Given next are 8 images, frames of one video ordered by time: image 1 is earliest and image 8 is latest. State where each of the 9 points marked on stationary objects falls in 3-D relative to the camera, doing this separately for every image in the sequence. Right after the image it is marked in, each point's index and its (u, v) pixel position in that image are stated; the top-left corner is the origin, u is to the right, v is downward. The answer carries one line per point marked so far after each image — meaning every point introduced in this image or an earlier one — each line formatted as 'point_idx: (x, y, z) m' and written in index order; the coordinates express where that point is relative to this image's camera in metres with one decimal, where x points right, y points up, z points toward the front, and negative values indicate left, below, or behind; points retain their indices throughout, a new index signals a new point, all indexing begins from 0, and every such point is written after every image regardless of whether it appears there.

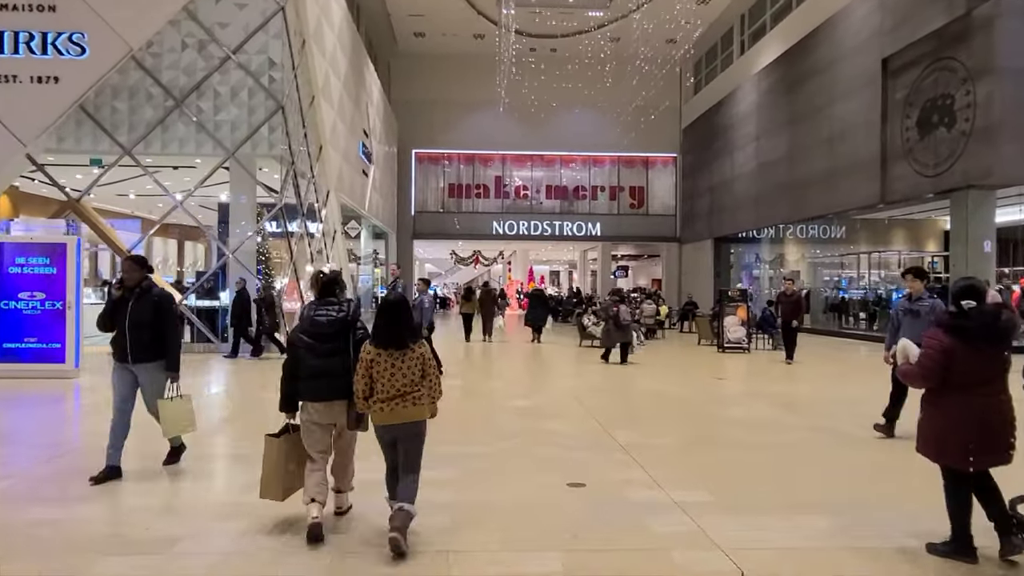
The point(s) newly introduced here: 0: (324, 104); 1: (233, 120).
0: (-4.6, +4.5, +17.5) m
1: (-5.5, +3.3, +14.1) m
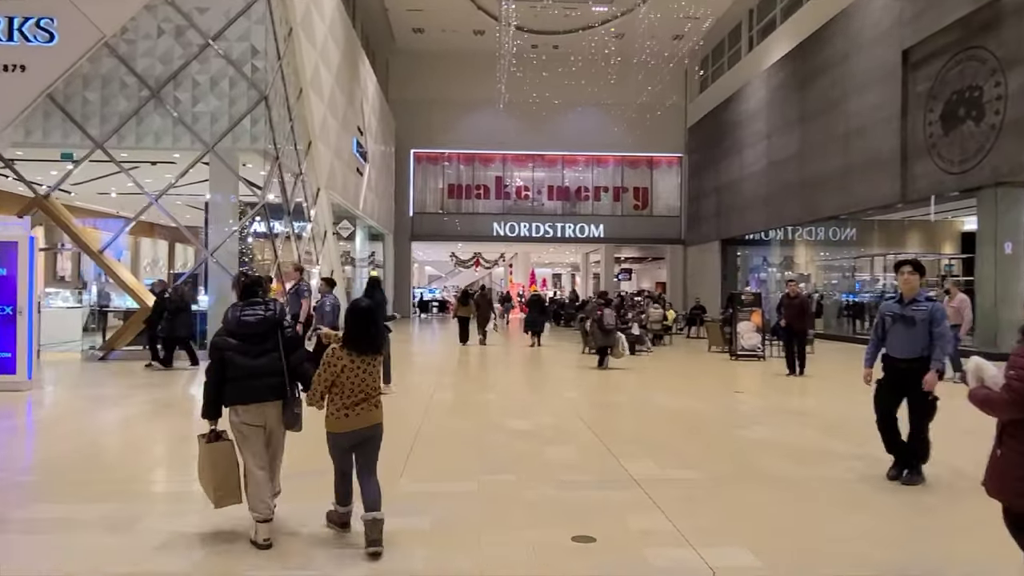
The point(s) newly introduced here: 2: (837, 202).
0: (-4.6, +4.4, +16.6) m
1: (-5.6, +3.3, +13.2) m
2: (+9.0, +2.4, +20.0) m
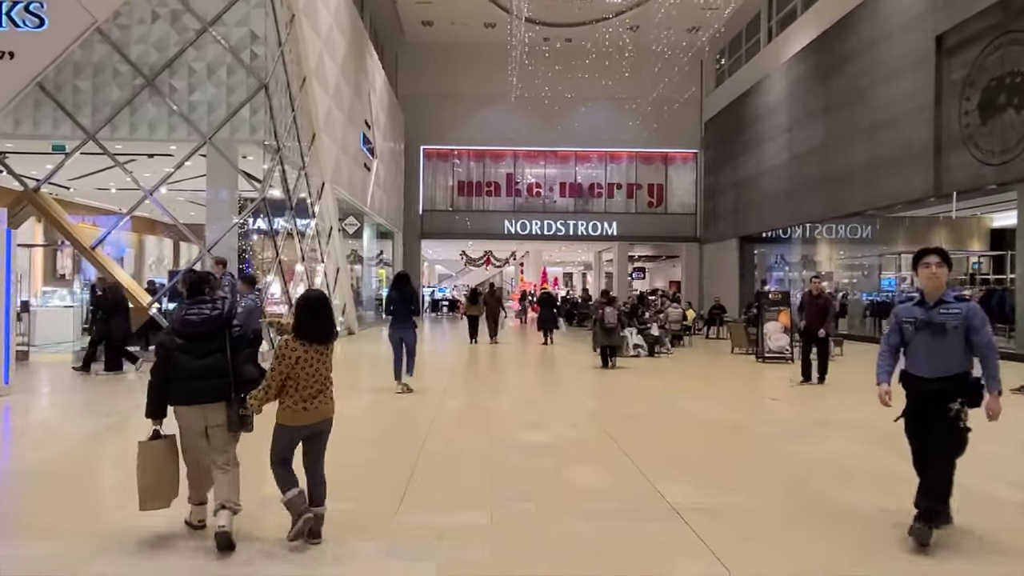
0: (-4.3, +4.5, +15.9) m
1: (-5.3, +3.3, +12.6) m
2: (+9.4, +2.4, +19.1) m
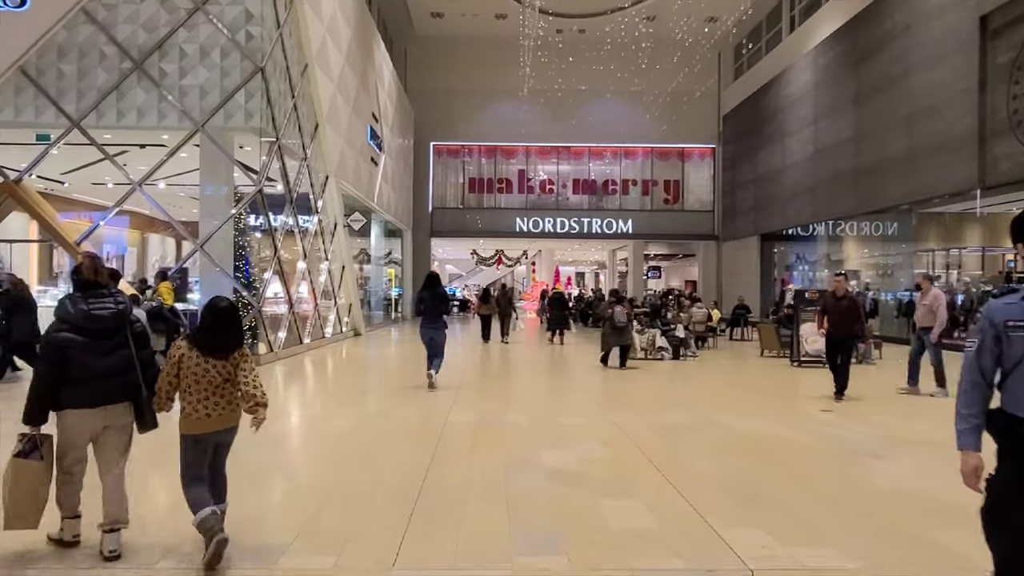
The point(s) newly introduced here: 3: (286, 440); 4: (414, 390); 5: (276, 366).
0: (-4.0, +4.5, +15.0) m
1: (-5.1, +3.3, +11.7) m
2: (+9.7, +2.5, +18.0) m
3: (-2.1, -1.5, +6.8) m
4: (-1.4, -1.5, +10.6) m
5: (-4.0, -1.3, +12.1) m
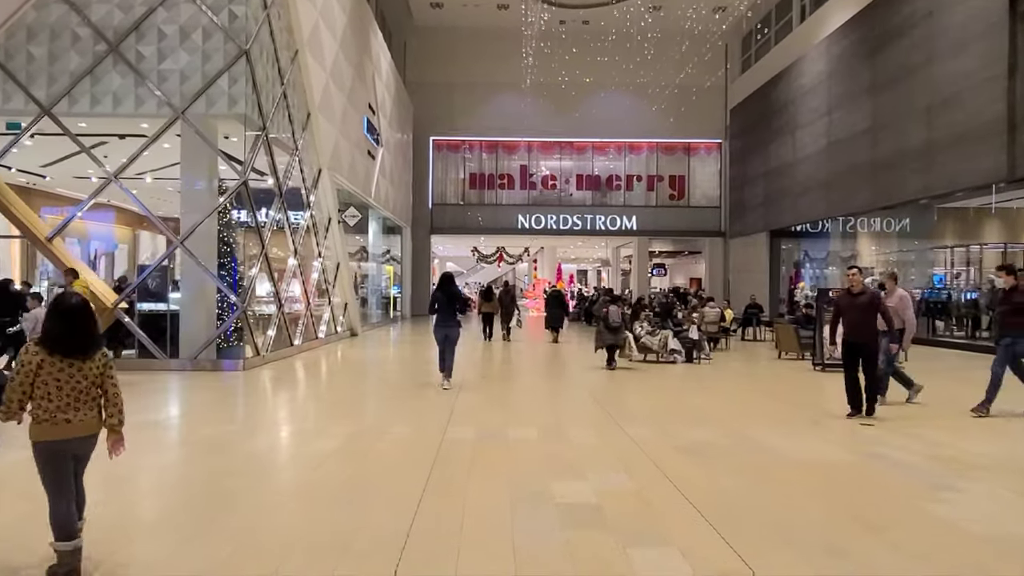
0: (-4.0, +4.5, +14.3) m
1: (-5.0, +3.4, +11.0) m
2: (+9.8, +2.5, +17.2) m
3: (-2.1, -1.5, +6.1) m
4: (-1.3, -1.5, +9.8) m
5: (-4.0, -1.3, +11.4) m
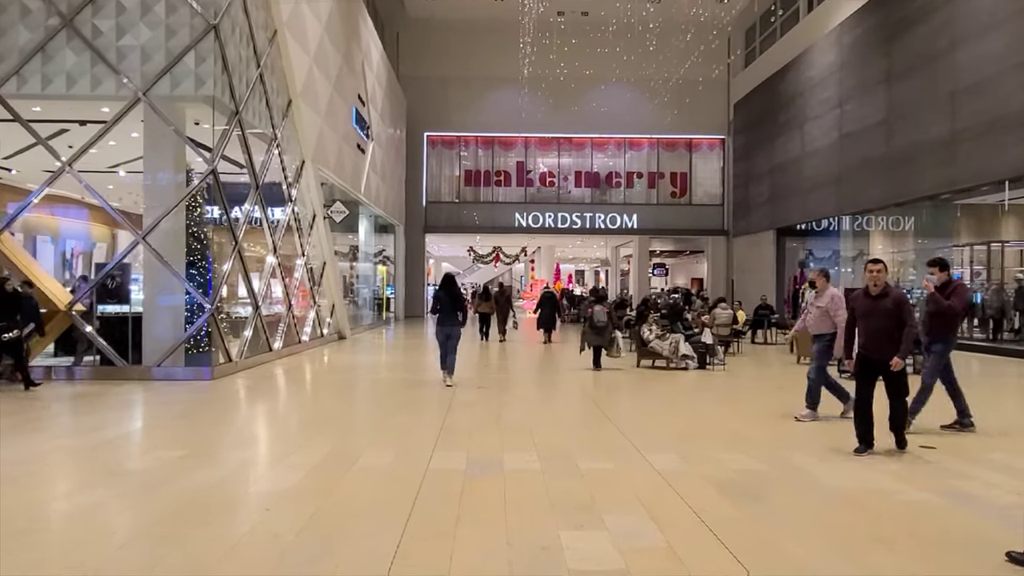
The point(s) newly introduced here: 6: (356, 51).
0: (-4.0, +4.5, +13.2) m
1: (-5.1, +3.3, +9.9) m
2: (+9.7, +2.5, +16.3) m
3: (-2.1, -1.5, +5.0) m
4: (-1.4, -1.5, +8.8) m
5: (-4.0, -1.3, +10.3) m
6: (-4.1, +6.2, +18.8) m
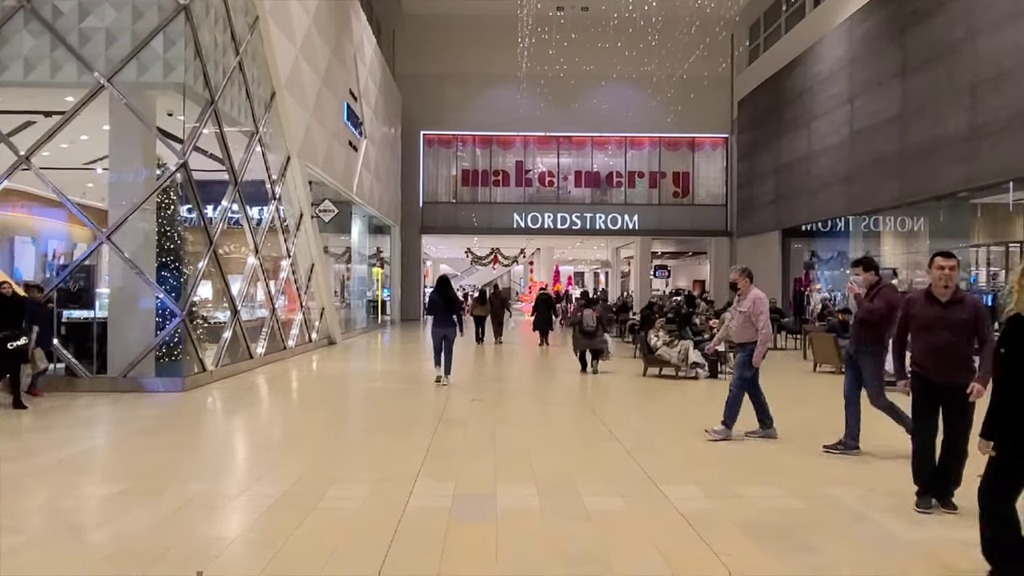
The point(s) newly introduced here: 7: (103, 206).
0: (-4.1, +4.5, +12.5) m
1: (-5.1, +3.3, +9.2) m
2: (+9.7, +2.5, +15.5) m
3: (-2.1, -1.5, +4.3) m
4: (-1.4, -1.5, +8.0) m
5: (-4.1, -1.4, +9.5) m
6: (-4.2, +6.2, +18.0) m
7: (-5.5, +1.1, +9.5) m
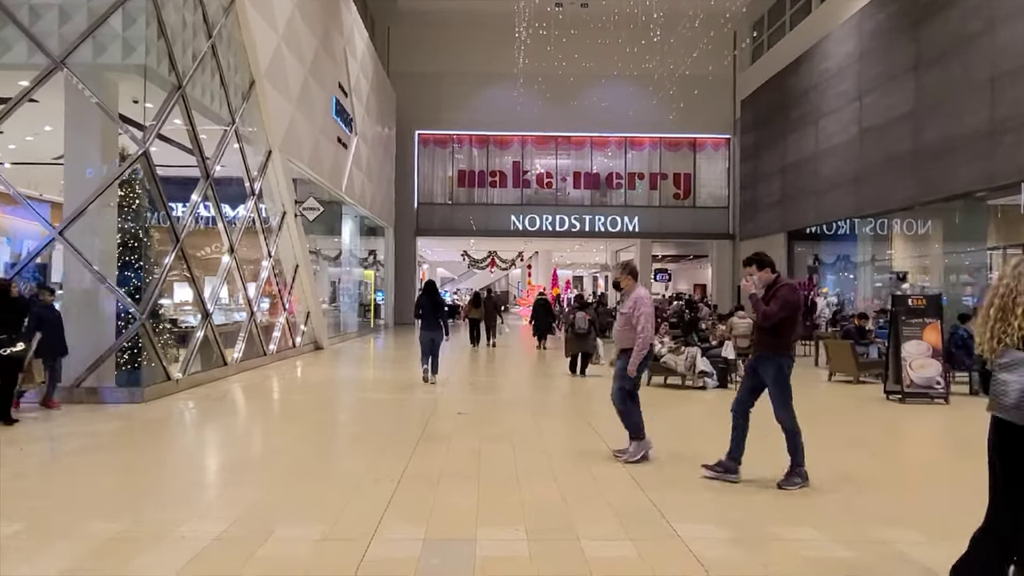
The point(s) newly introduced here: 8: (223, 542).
0: (-4.2, +4.4, +11.7) m
1: (-5.2, +3.3, +8.4) m
2: (+9.6, +2.4, +14.8) m
3: (-2.2, -1.5, +3.5) m
4: (-1.5, -1.5, +7.2) m
5: (-4.1, -1.4, +8.8) m
6: (-4.3, +6.1, +17.3) m
7: (-5.5, +1.1, +8.8) m
8: (-1.7, -1.5, +4.0) m
